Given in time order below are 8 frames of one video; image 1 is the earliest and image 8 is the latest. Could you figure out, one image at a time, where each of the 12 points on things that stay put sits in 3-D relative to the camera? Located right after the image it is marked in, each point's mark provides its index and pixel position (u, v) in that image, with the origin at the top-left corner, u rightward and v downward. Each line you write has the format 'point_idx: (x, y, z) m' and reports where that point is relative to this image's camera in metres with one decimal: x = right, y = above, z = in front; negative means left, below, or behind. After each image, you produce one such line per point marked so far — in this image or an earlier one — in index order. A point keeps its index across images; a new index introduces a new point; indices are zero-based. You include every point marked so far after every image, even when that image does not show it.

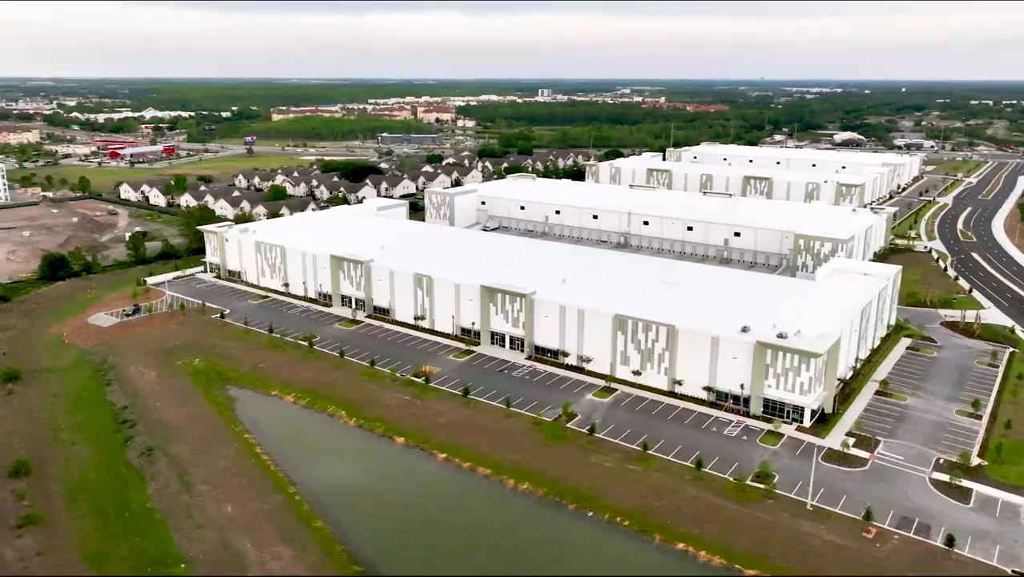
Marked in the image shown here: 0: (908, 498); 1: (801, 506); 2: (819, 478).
0: (+9.7, -5.2, +18.5) m
1: (+7.0, -5.2, +18.1) m
2: (+7.8, -4.9, +19.3) m
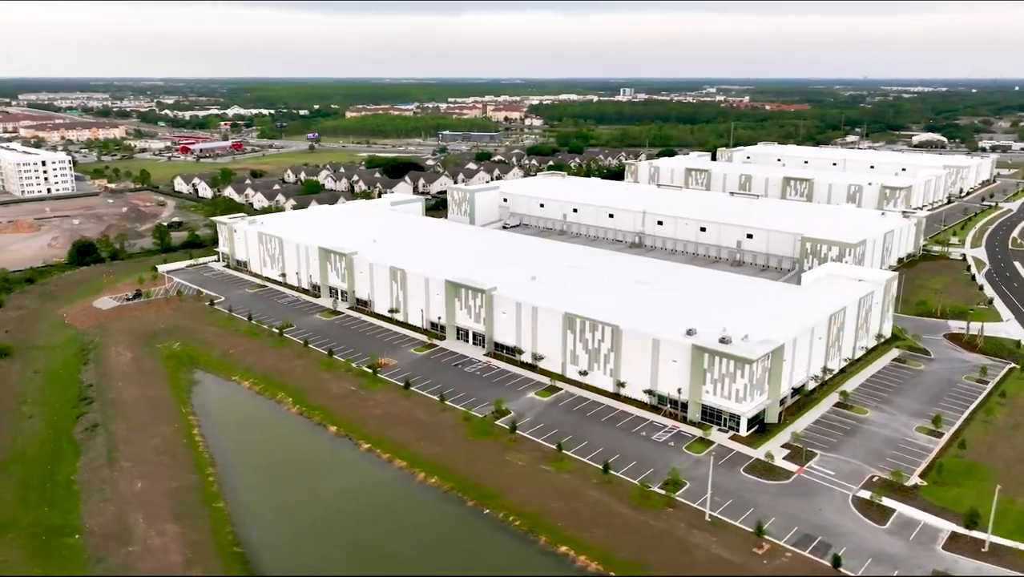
0: (+7.1, -5.3, +17.5) m
1: (+4.3, -5.3, +17.4) m
2: (+5.3, -5.0, +18.4) m
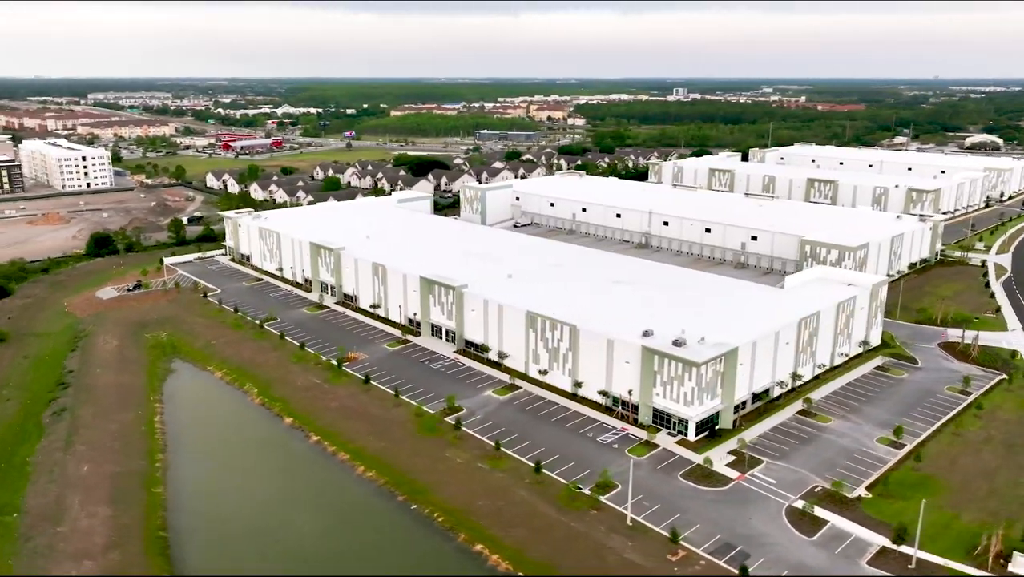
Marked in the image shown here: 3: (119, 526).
0: (+5.3, -5.3, +17.0) m
1: (+2.5, -5.3, +17.1) m
2: (+3.6, -5.0, +18.1) m
3: (-9.0, -5.4, +17.2) m
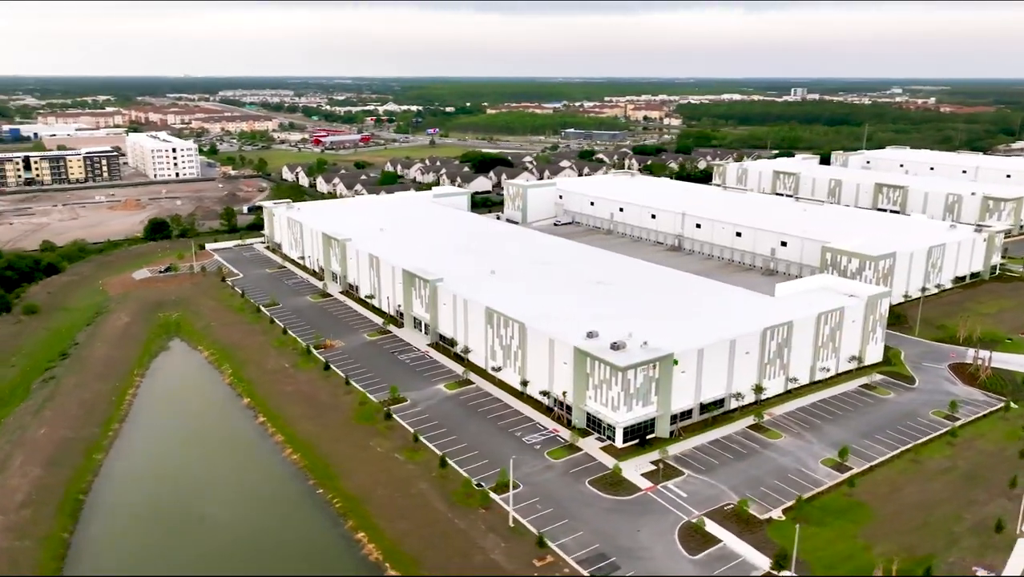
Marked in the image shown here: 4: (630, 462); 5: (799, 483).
0: (+2.6, -5.3, +16.3) m
1: (-0.1, -5.2, +16.8) m
2: (+1.1, -5.0, +17.6) m
3: (-11.5, -4.9, +18.5) m
4: (+3.0, -4.4, +19.3) m
5: (+7.0, -4.8, +18.5) m
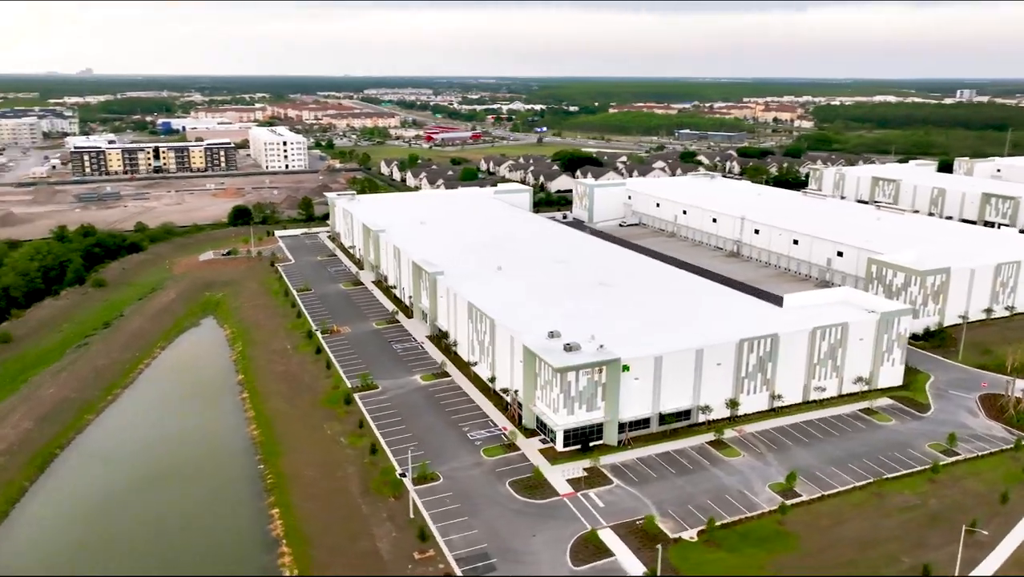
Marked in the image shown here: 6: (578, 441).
0: (+0.3, -5.3, +15.9) m
1: (-2.3, -5.0, +16.9) m
2: (-1.0, -4.8, +17.4) m
3: (-13.2, -4.1, +20.6) m
4: (+1.2, -4.4, +18.8) m
5: (+5.0, -5.0, +17.3) m
6: (+1.7, -4.0, +19.7) m
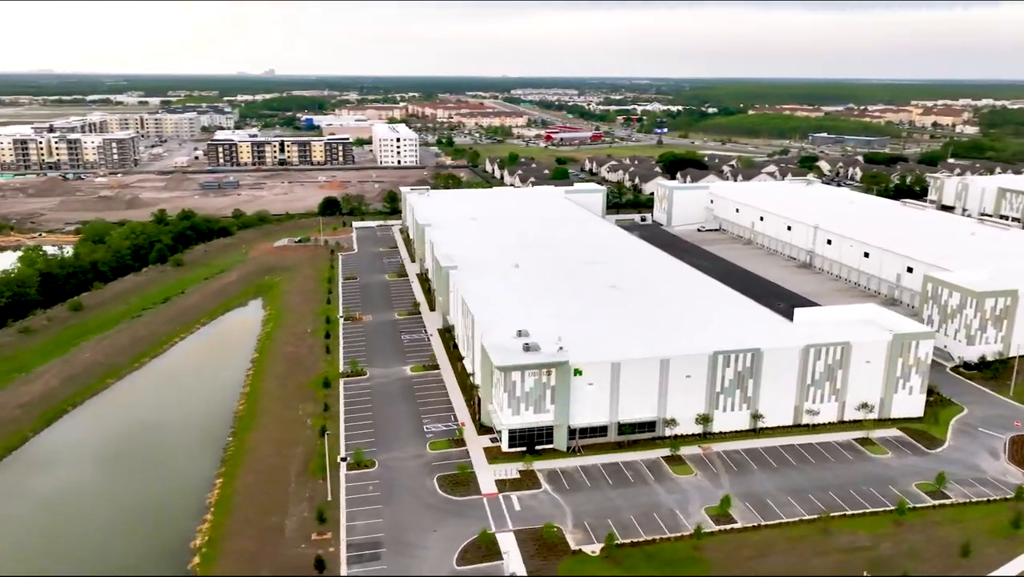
0: (-1.9, -5.2, +15.9) m
1: (-4.2, -4.7, +17.3) m
2: (-2.8, -4.7, +17.6) m
3: (-14.2, -3.3, +23.0) m
4: (-0.4, -4.4, +18.5) m
5: (+3.1, -5.1, +16.4) m
6: (+0.3, -4.0, +19.3) m
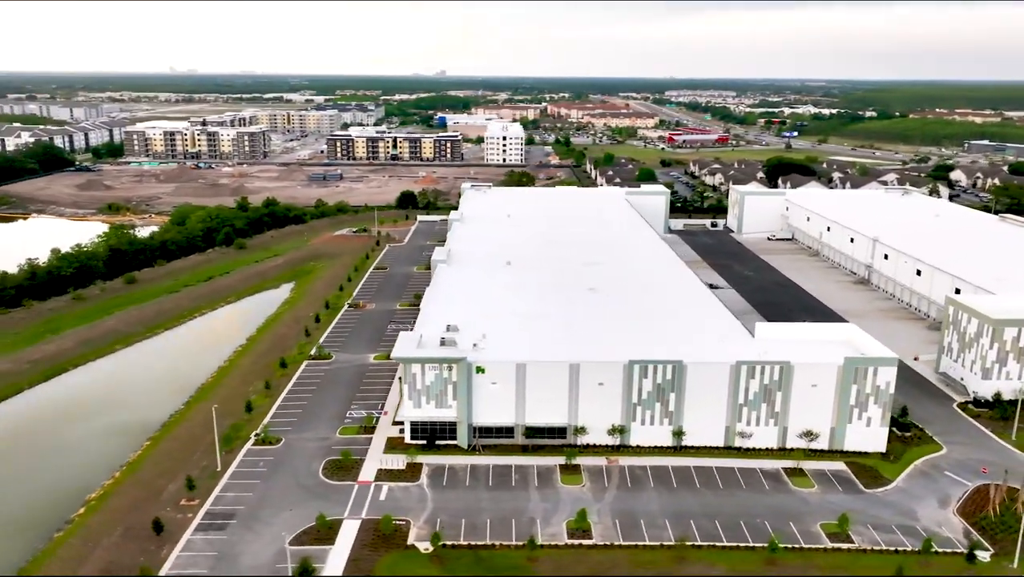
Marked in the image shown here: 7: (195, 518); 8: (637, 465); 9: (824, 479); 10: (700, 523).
0: (-5.1, -4.9, +16.4) m
1: (-7.1, -4.3, +18.3) m
2: (-5.6, -4.3, +18.3) m
3: (-15.6, -2.3, +25.8) m
4: (-3.0, -4.2, +18.7) m
5: (-0.1, -5.1, +15.9) m
6: (-2.2, -3.8, +19.3) m
7: (-6.8, -4.9, +16.2) m
8: (+3.1, -4.3, +18.5) m
9: (+7.6, -4.6, +18.1) m
10: (+4.1, -5.0, +16.3) m
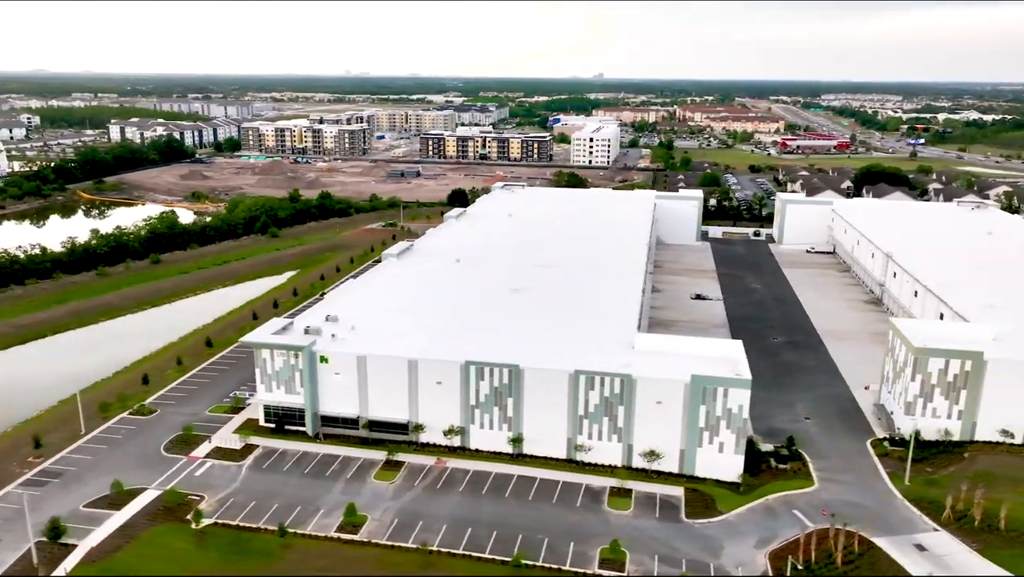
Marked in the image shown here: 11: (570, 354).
0: (-9.6, -4.4, +17.6) m
1: (-11.2, -3.7, +19.8) m
2: (-9.7, -3.8, +19.6) m
3: (-18.0, -1.3, +28.9) m
4: (-7.1, -3.8, +19.5) m
5: (-4.9, -4.9, +16.2) m
6: (-6.2, -3.5, +19.9) m
7: (-11.3, -4.3, +17.7) m
8: (-1.2, -4.3, +18.1) m
9: (+3.2, -4.8, +16.9) m
10: (-0.7, -5.0, +15.7) m
11: (+1.5, -1.7, +19.6) m
